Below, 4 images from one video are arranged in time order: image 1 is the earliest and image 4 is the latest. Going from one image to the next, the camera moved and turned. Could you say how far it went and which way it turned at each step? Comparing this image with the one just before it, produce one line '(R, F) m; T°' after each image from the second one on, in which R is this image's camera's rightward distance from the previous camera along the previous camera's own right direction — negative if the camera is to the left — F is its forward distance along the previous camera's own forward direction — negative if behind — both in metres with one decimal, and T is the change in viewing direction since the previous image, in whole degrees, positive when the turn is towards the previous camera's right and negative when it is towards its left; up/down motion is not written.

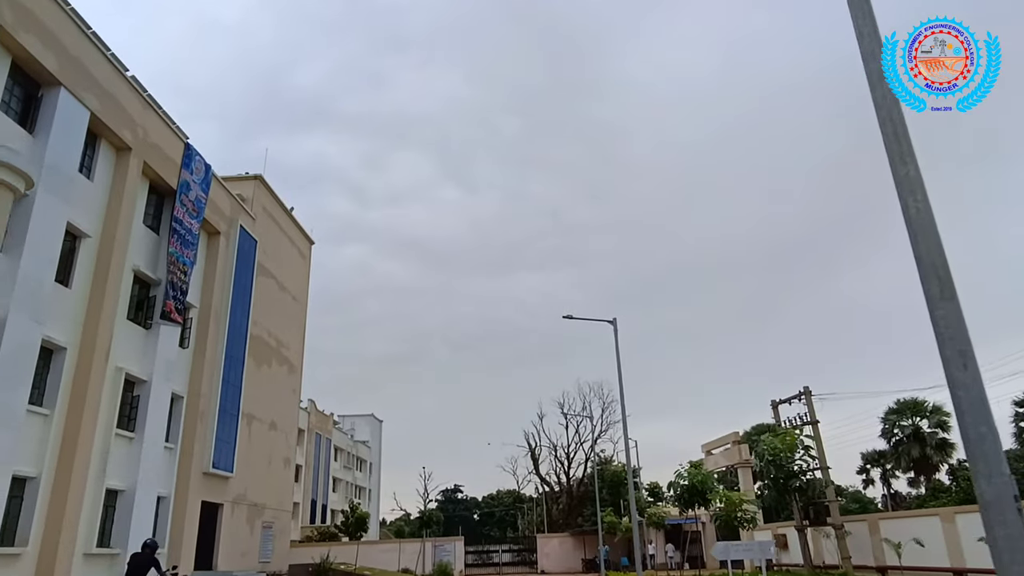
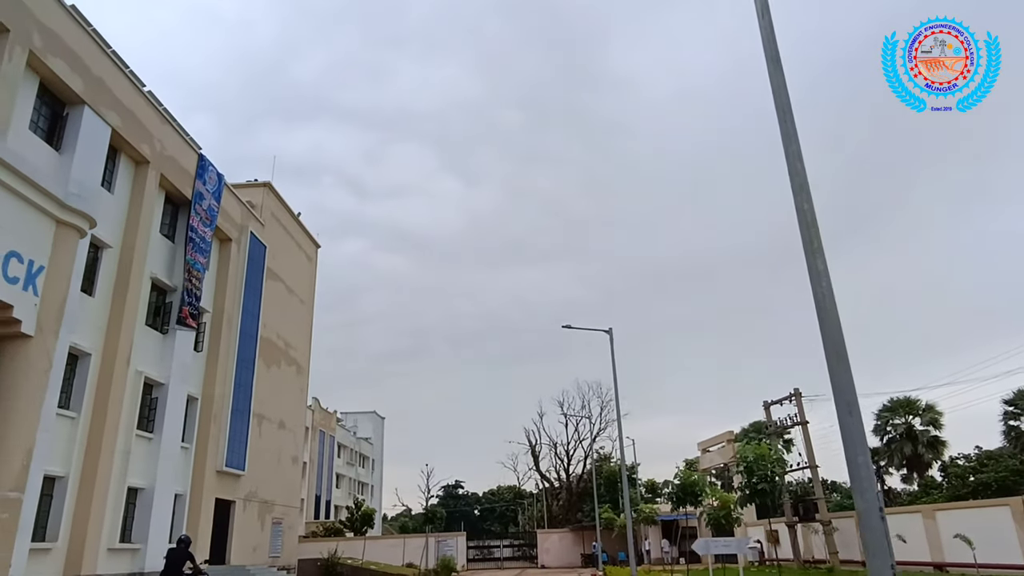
(0.0, -0.9) m; 0°
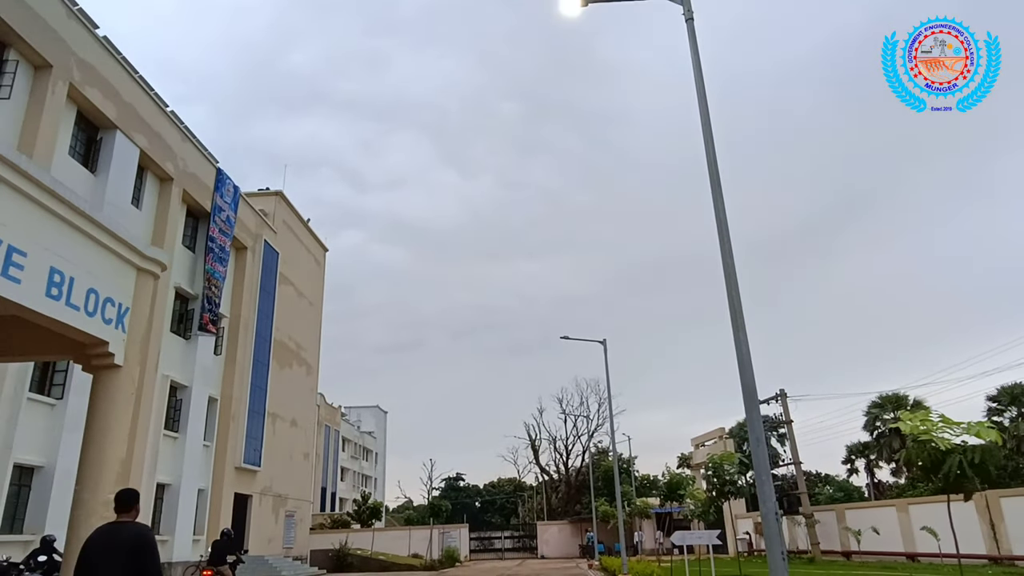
(-0.1, -1.4) m; 0°
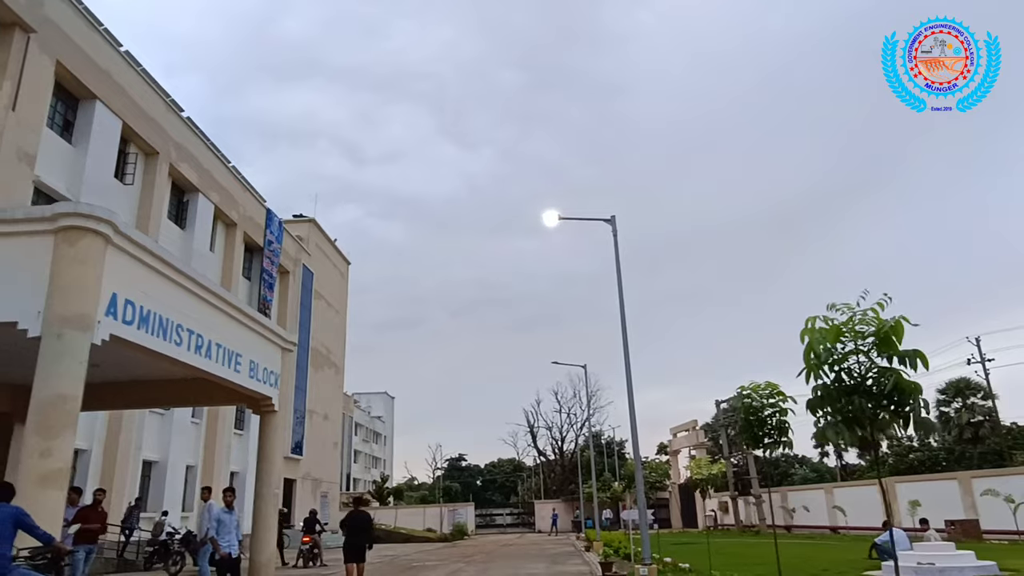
(-0.1, -5.1) m; 0°
